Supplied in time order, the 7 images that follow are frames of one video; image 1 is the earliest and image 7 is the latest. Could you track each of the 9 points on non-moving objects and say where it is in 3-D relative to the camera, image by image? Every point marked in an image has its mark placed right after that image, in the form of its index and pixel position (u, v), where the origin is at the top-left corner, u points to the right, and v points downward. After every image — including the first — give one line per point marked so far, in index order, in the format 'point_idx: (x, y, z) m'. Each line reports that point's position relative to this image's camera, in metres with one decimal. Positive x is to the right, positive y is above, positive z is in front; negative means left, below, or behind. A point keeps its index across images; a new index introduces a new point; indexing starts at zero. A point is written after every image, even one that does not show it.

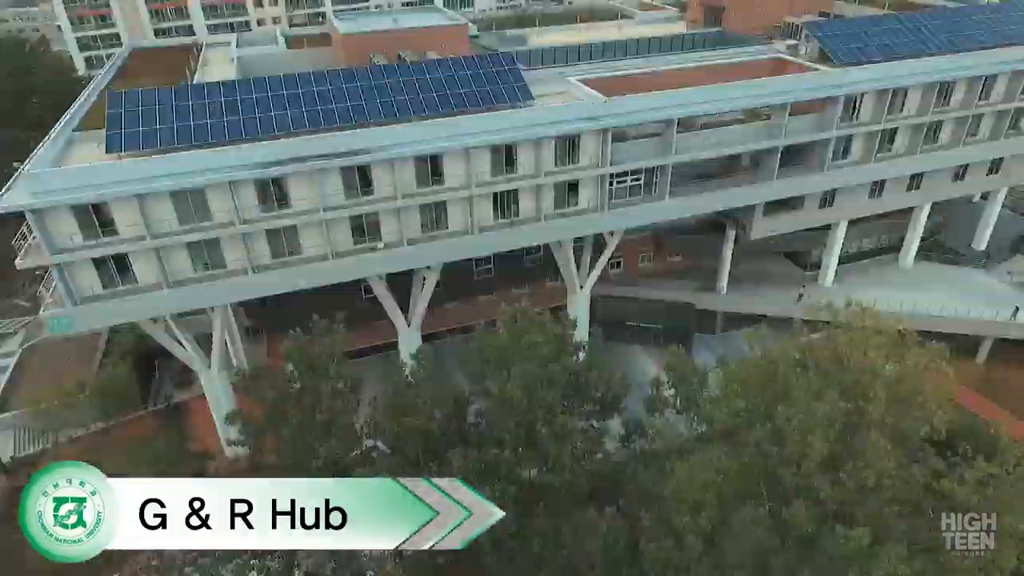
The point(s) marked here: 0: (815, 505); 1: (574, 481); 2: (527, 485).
0: (+6.5, -4.7, +14.3) m
1: (+1.5, -4.5, +15.5) m
2: (+0.4, -4.8, +16.0) m
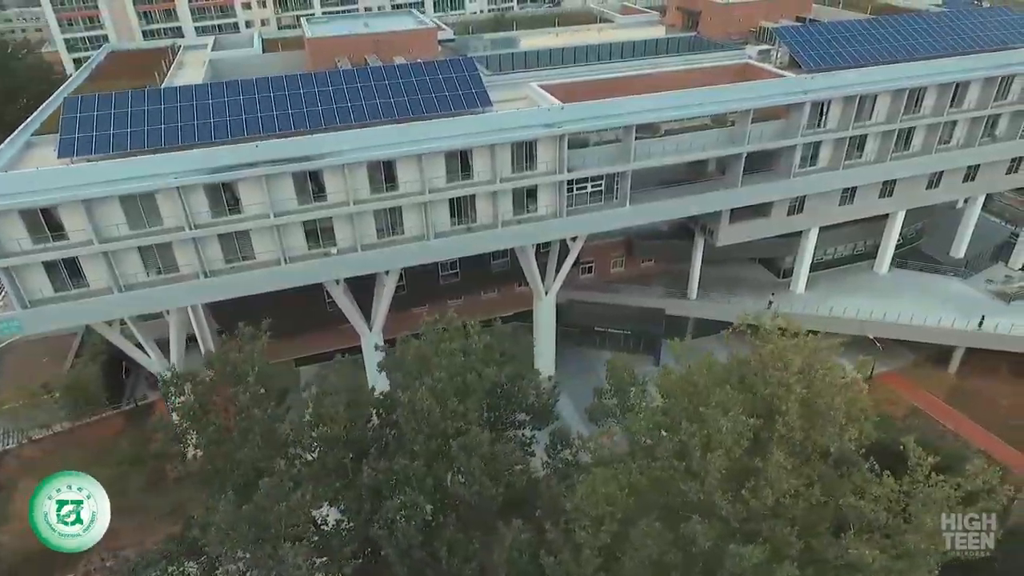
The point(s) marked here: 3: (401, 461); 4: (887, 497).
0: (+4.4, -5.0, +14.2) m
1: (-0.6, -4.8, +15.5) m
2: (-1.7, -5.0, +16.0) m
3: (-2.6, -4.0, +15.4) m
4: (+8.3, -4.6, +14.7) m
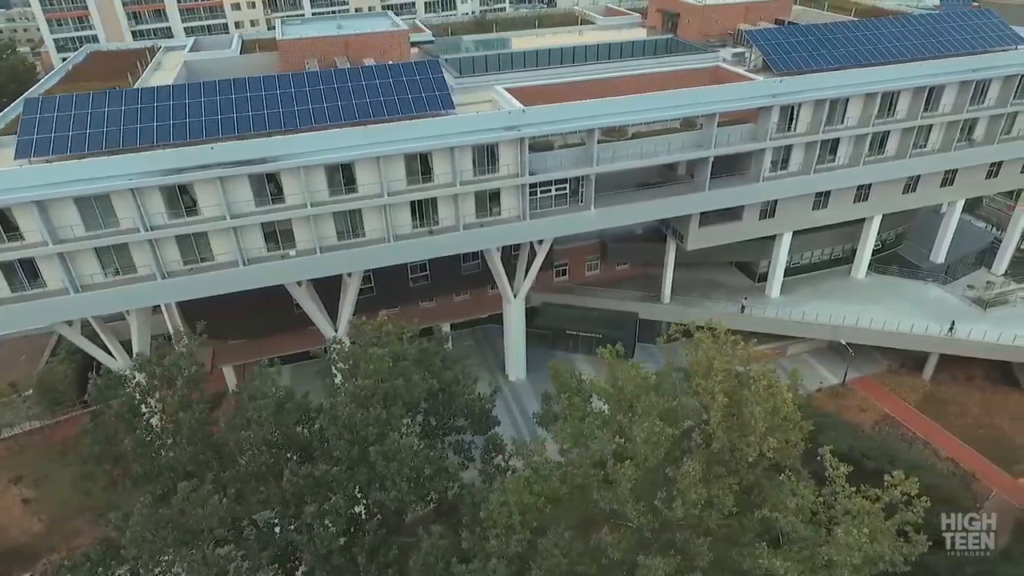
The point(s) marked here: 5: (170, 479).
0: (+2.5, -5.2, +14.1) m
1: (-2.5, -4.9, +15.4) m
2: (-3.6, -5.1, +16.0) m
3: (-4.5, -4.1, +15.4) m
4: (+6.4, -4.8, +14.6) m
5: (-8.3, -4.7, +16.2) m
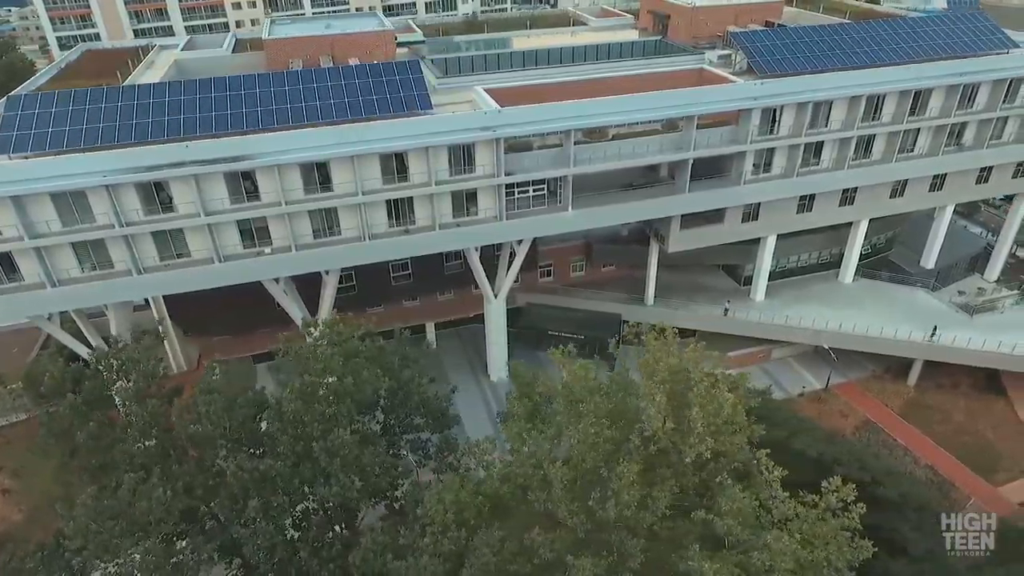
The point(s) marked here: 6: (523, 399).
0: (+1.1, -5.2, +14.1) m
1: (-3.8, -4.9, +15.6) m
2: (-4.9, -5.1, +16.2) m
3: (-5.8, -4.1, +15.6) m
4: (+5.0, -4.9, +14.5) m
5: (-9.7, -4.6, +16.4) m
6: (+0.3, -3.1, +18.3) m
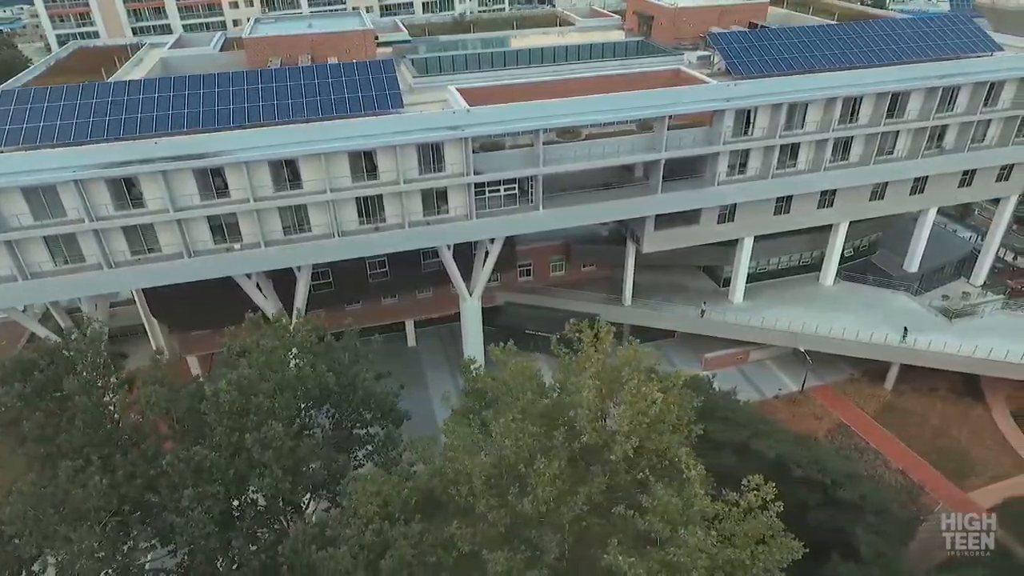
0: (-0.6, -5.2, +14.3) m
1: (-5.5, -4.7, +15.8) m
2: (-6.6, -4.9, +16.4) m
3: (-7.5, -3.9, +15.9) m
4: (+3.3, -4.9, +14.6) m
5: (-11.3, -4.4, +16.7) m
6: (-1.3, -3.0, +18.4) m
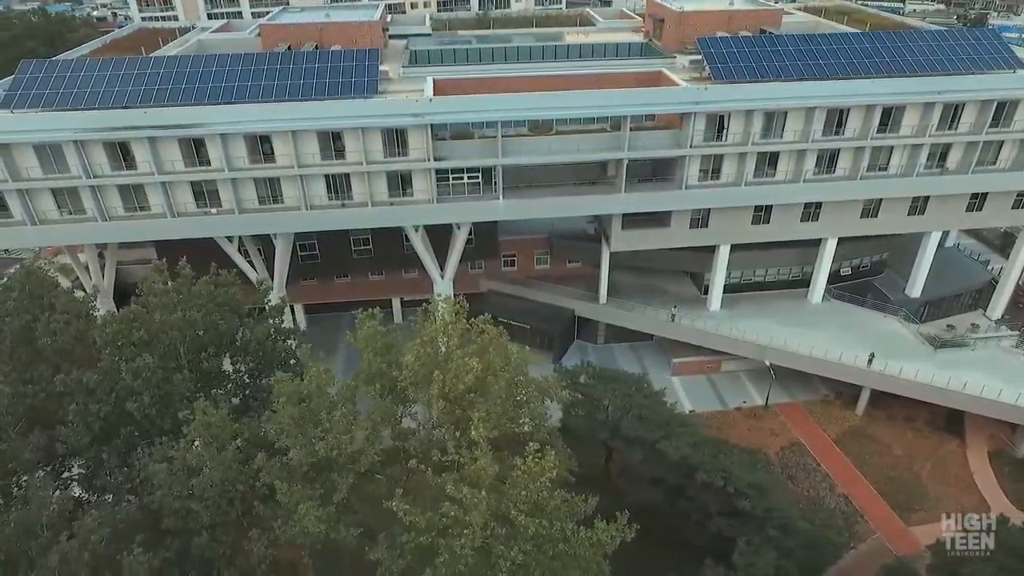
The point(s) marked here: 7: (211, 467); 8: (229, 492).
0: (-5.2, -4.2, +15.7) m
1: (-9.8, -3.4, +17.9) m
2: (-10.8, -3.5, +18.7) m
3: (-11.7, -2.4, +18.3) m
4: (-1.3, -4.3, +15.6) m
5: (-15.4, -2.5, +19.6) m
6: (-5.2, -2.0, +20.0) m
7: (-7.0, -4.2, +15.5) m
8: (-6.7, -4.8, +15.7) m
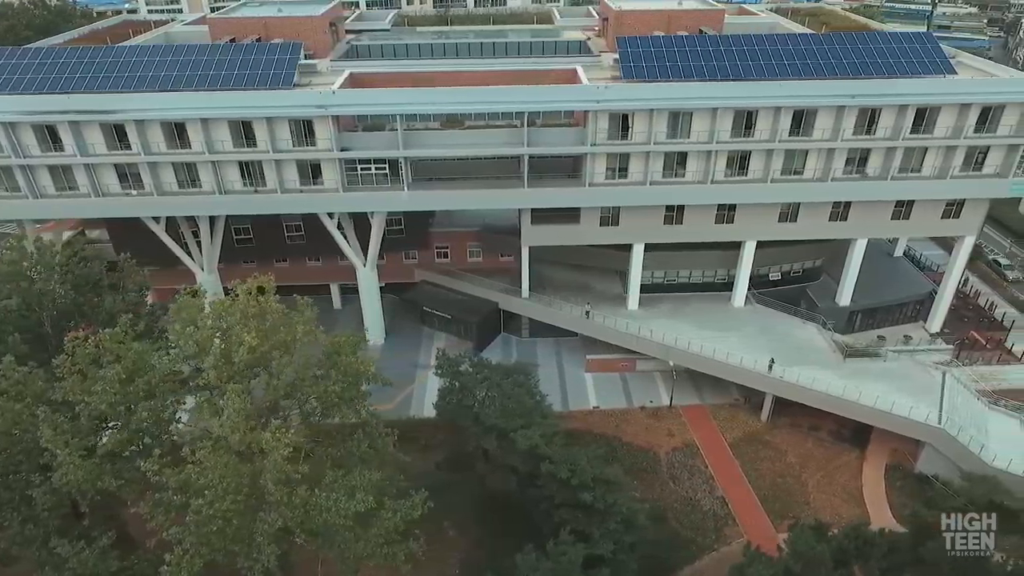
0: (-11.3, -3.5, +17.1) m
1: (-15.7, -2.4, +19.6) m
2: (-16.6, -2.5, +20.4) m
3: (-17.5, -1.4, +20.1) m
4: (-7.4, -3.7, +16.6) m
5: (-21.1, -1.3, +21.7) m
6: (-10.8, -1.3, +21.3) m
7: (-13.1, -3.4, +17.0) m
8: (-12.8, -4.0, +17.2) m
